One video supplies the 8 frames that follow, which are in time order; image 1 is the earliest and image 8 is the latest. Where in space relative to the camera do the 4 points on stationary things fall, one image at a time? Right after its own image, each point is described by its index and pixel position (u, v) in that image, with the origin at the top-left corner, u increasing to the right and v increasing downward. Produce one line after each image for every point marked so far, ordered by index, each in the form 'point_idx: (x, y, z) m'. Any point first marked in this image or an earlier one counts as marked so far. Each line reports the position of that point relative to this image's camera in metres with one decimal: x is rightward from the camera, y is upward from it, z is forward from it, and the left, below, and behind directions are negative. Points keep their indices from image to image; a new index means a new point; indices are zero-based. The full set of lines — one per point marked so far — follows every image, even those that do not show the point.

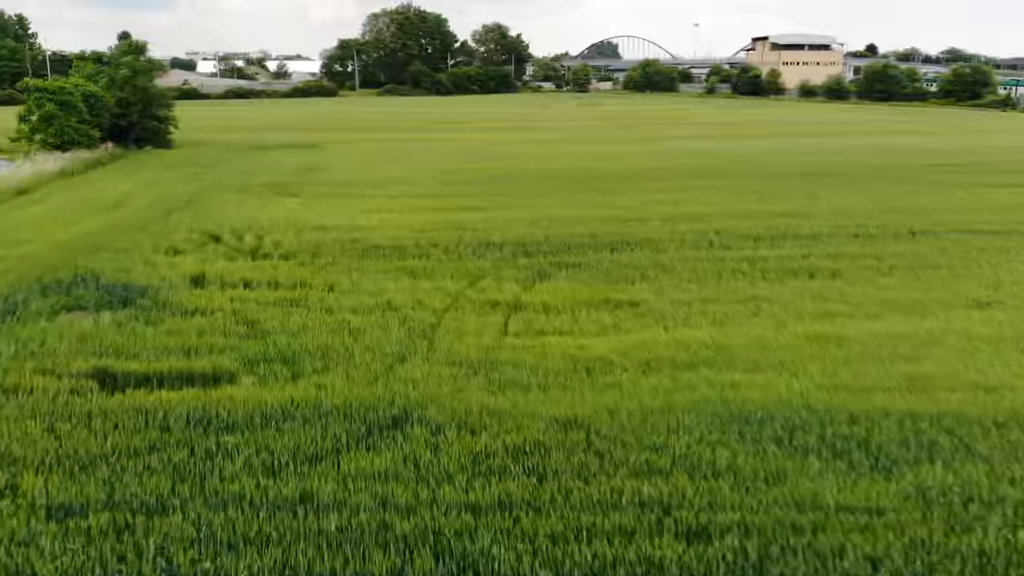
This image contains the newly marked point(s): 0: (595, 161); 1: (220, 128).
0: (+1.4, +2.2, +13.5) m
1: (-7.1, +3.9, +19.9) m
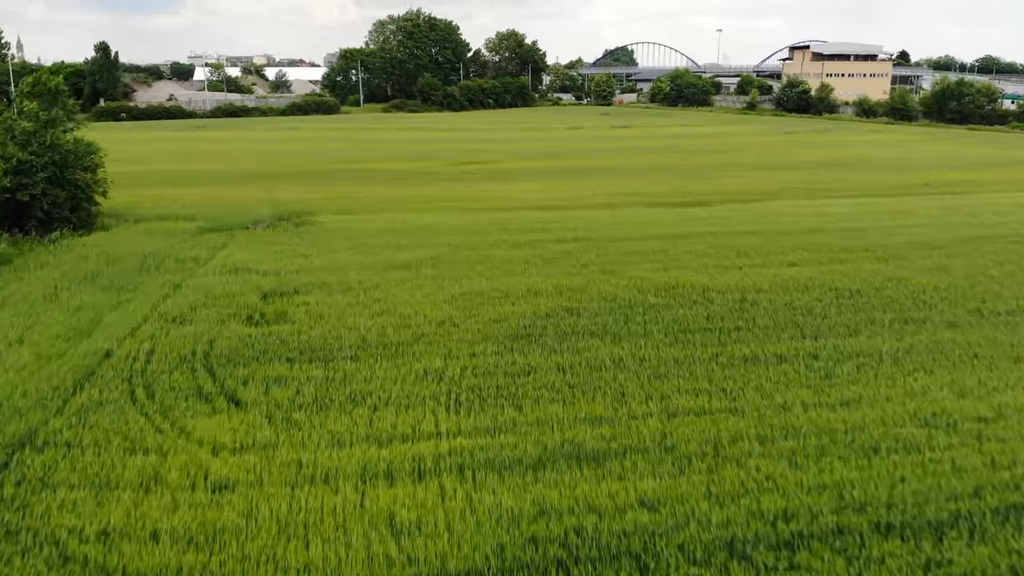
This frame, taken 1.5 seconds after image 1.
0: (+2.2, +0.4, +9.2) m
1: (-6.3, +2.1, +15.6) m
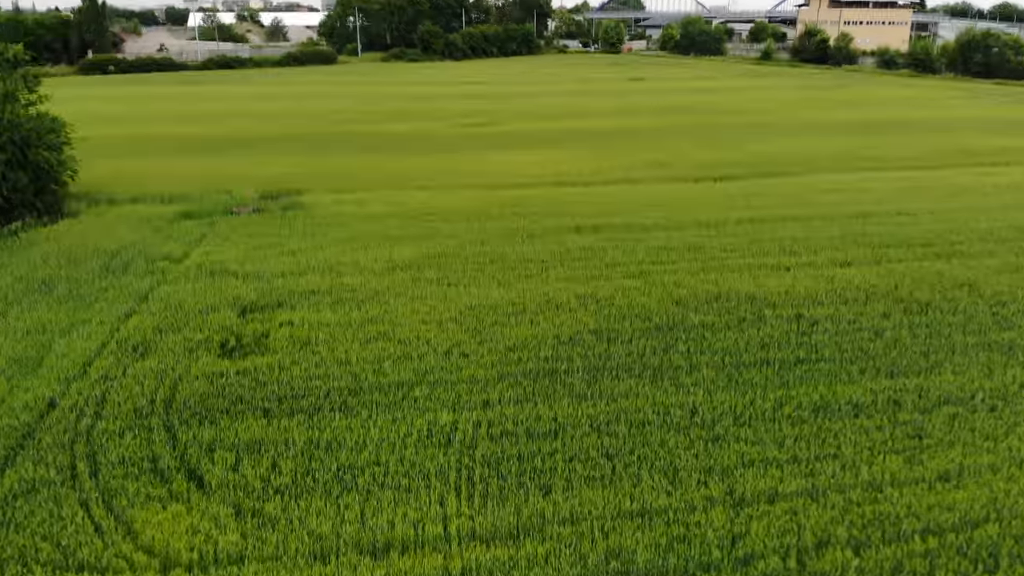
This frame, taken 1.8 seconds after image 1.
0: (+2.4, +0.4, +8.2) m
1: (-6.1, +2.5, +14.5) m
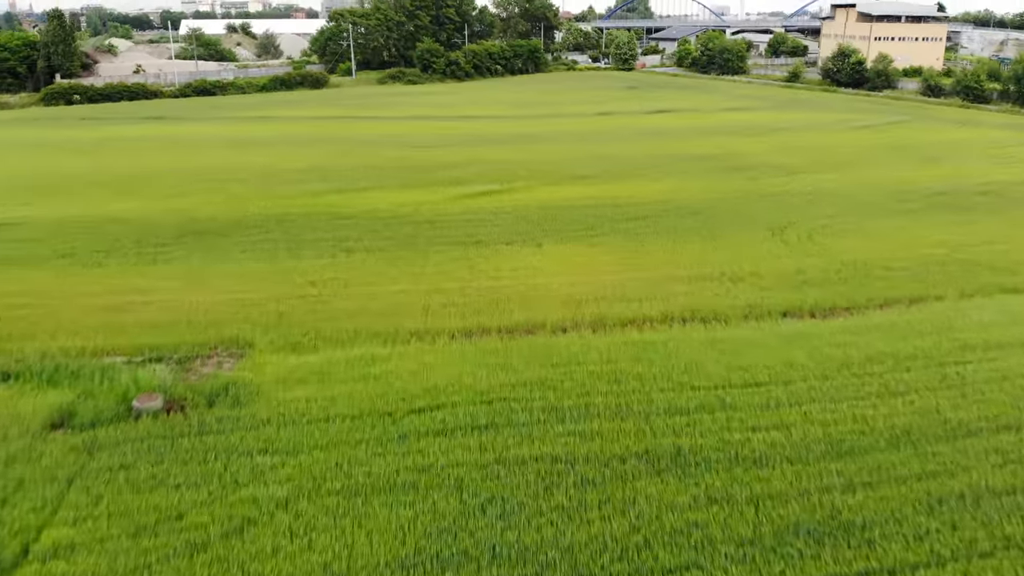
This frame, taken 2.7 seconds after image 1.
0: (+2.6, -1.5, +5.1) m
1: (-5.8, +0.7, +11.4) m
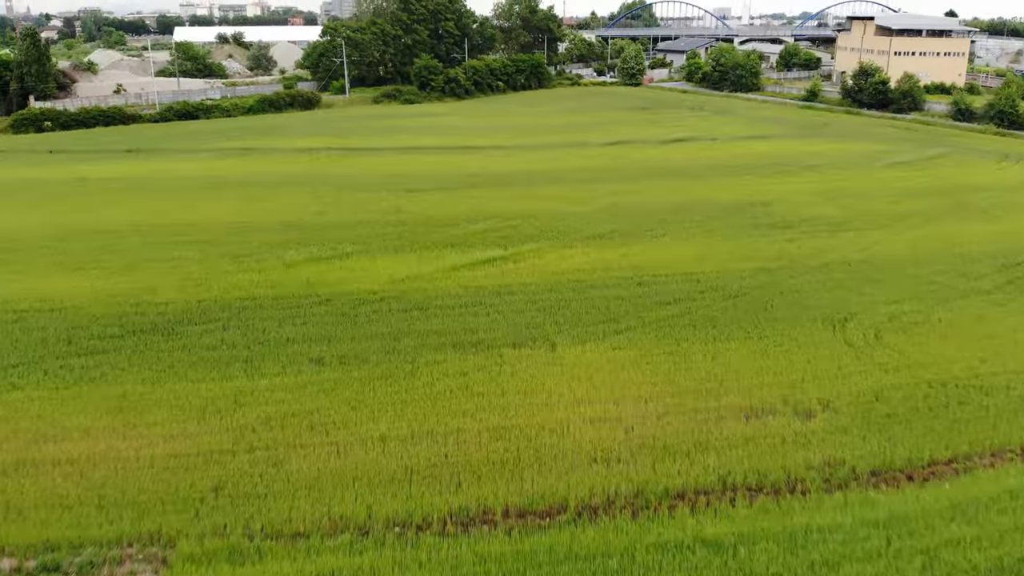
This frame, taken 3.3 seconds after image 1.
0: (+2.7, -2.8, +3.1) m
1: (-5.8, -0.7, +9.4) m
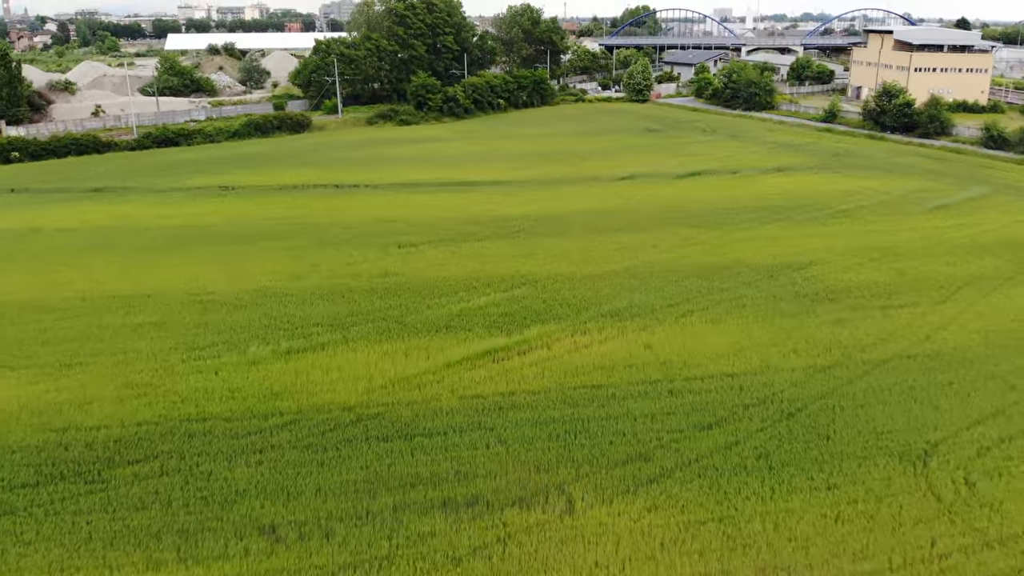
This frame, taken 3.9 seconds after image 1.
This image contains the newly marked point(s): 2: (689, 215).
0: (+2.7, -4.1, +1.1) m
1: (-5.7, -2.0, +7.5) m
2: (+4.1, +1.7, +18.7) m
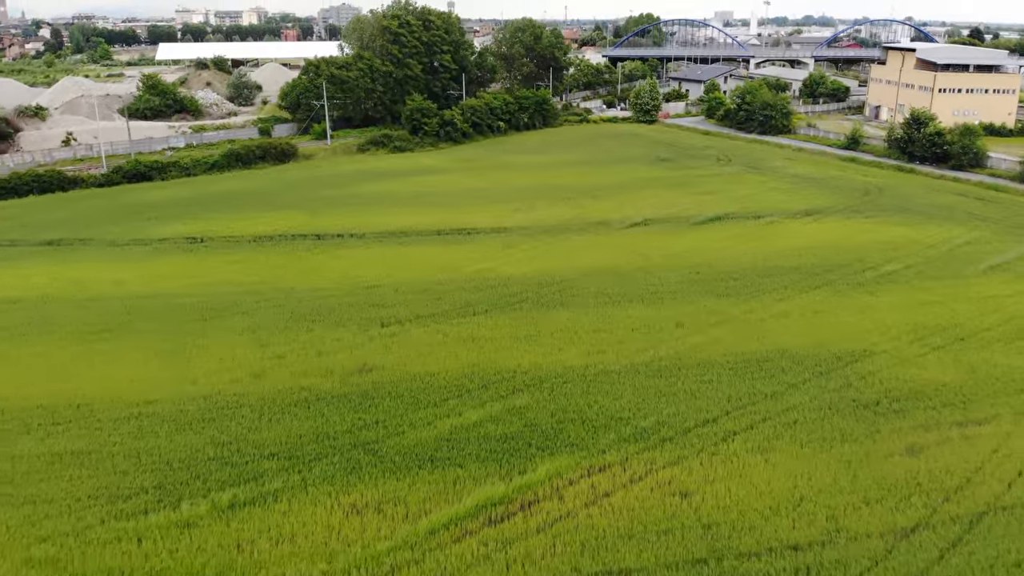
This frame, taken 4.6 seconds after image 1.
0: (+2.8, -5.6, -1.1) m
1: (-5.7, -3.5, +5.3) m
2: (+4.1, +0.2, +16.5) m
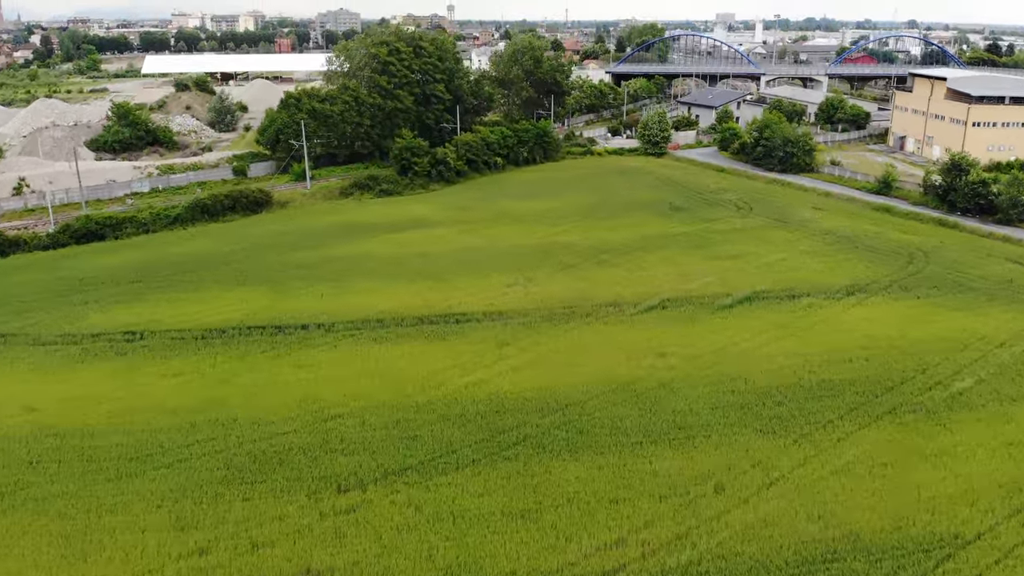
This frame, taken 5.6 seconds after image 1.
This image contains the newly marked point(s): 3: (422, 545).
0: (+2.7, -7.7, -4.0) m
1: (-5.8, -5.6, +2.4) m
2: (+4.0, -1.9, +13.6) m
3: (-1.1, -3.2, +9.8) m
